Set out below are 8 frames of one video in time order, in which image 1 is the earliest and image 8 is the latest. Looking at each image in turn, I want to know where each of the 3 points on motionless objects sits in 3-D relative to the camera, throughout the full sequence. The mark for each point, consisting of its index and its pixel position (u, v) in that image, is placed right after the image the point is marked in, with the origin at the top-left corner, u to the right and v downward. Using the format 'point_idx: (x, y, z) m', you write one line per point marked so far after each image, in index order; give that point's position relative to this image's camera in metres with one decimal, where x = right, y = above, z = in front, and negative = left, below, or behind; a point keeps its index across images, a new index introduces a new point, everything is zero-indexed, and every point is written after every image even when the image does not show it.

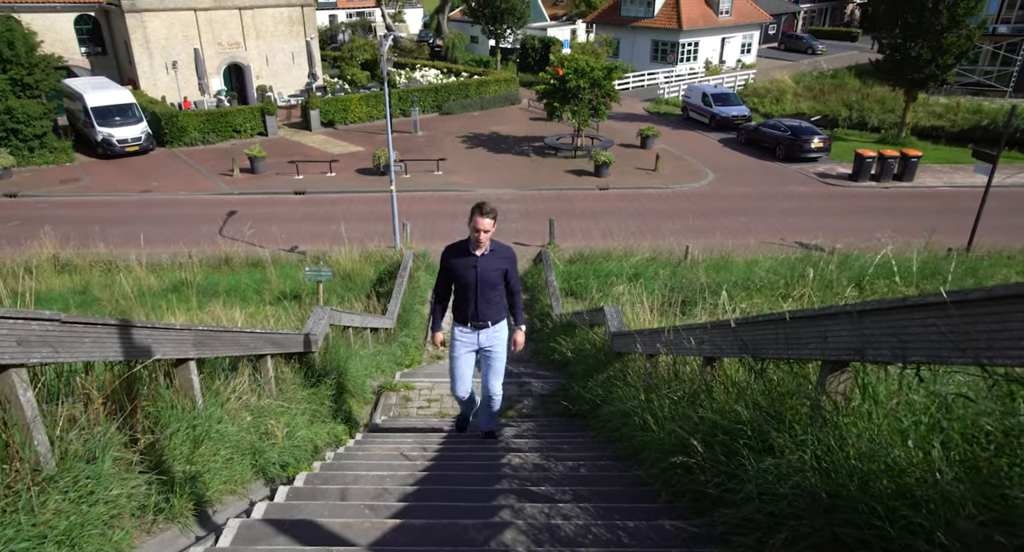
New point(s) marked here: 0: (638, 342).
0: (+0.7, -0.4, +3.7) m
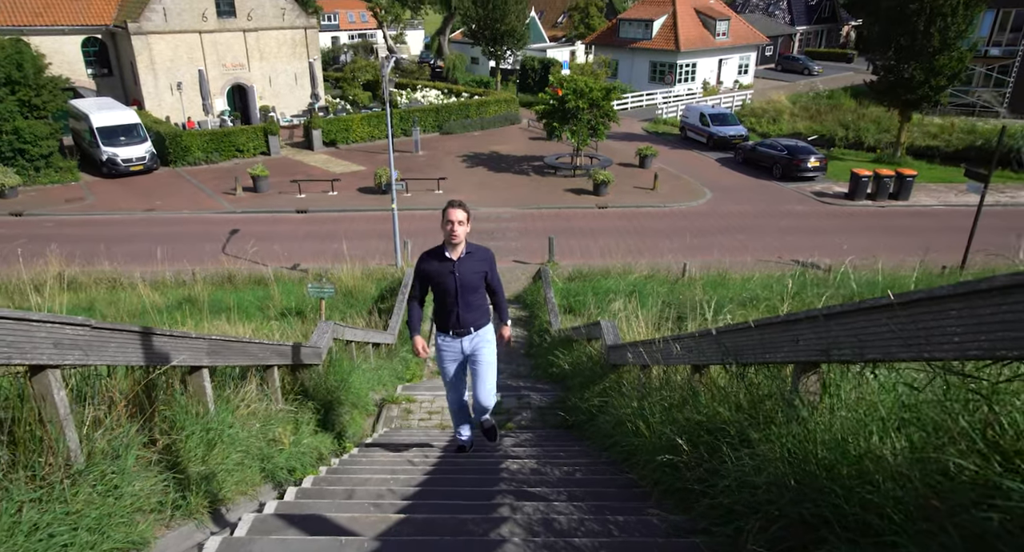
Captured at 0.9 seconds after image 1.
0: (+0.7, -0.5, +3.8) m
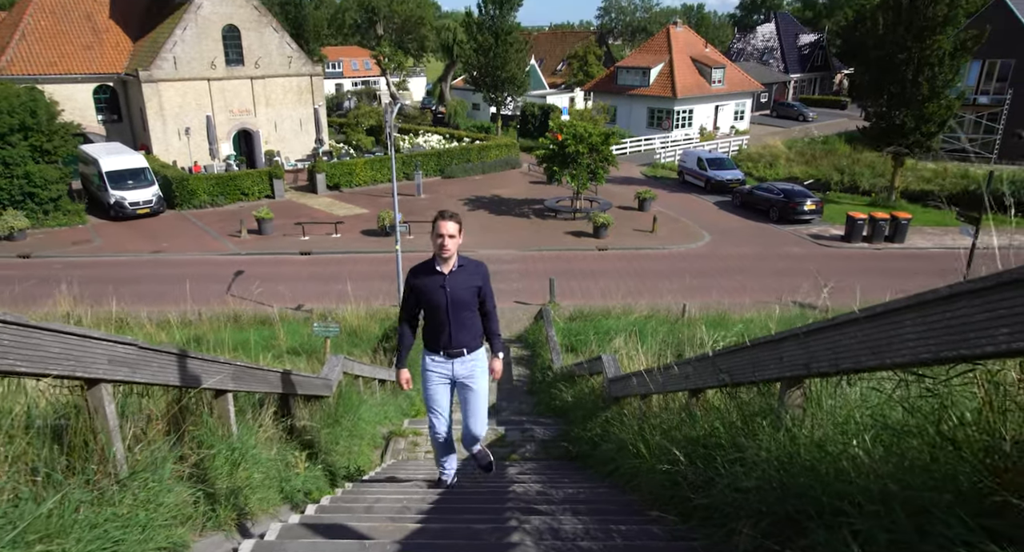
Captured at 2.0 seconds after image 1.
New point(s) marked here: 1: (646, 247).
0: (+0.8, -0.7, +4.0) m
1: (+3.9, +0.8, +18.7) m
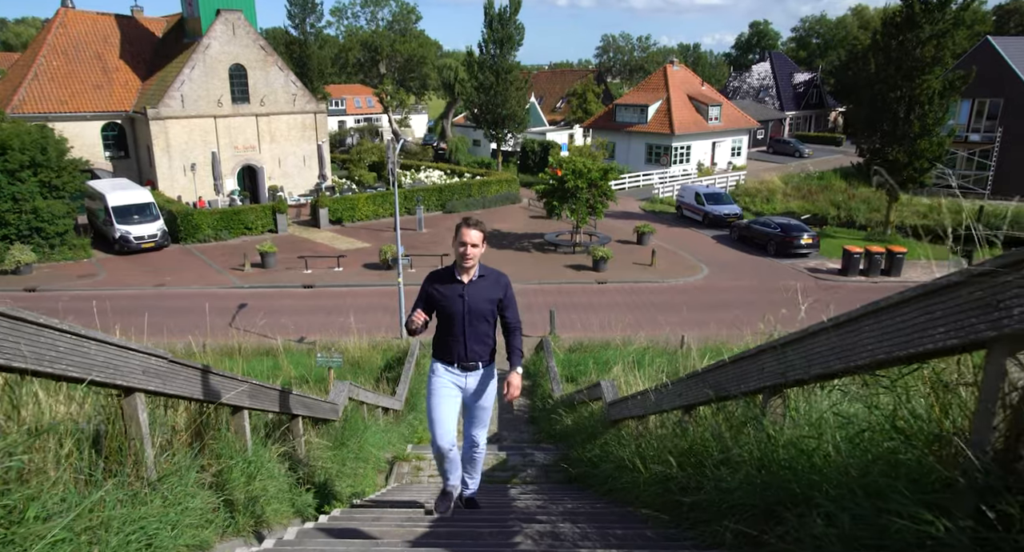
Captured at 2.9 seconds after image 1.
0: (+0.8, -0.8, +4.2) m
1: (+3.9, -0.2, +18.9) m
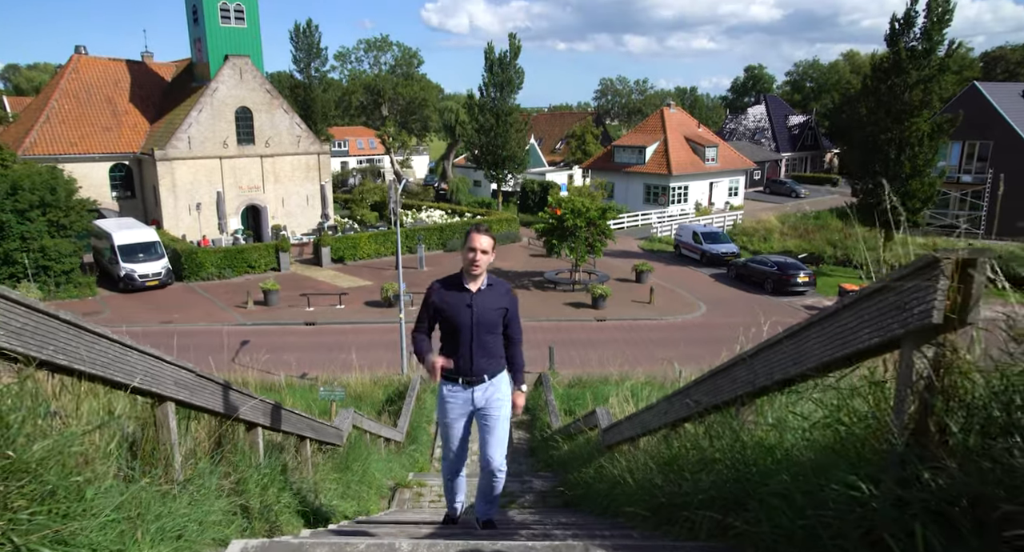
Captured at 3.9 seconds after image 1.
0: (+0.8, -1.1, +4.4) m
1: (+3.9, -1.3, +19.2) m
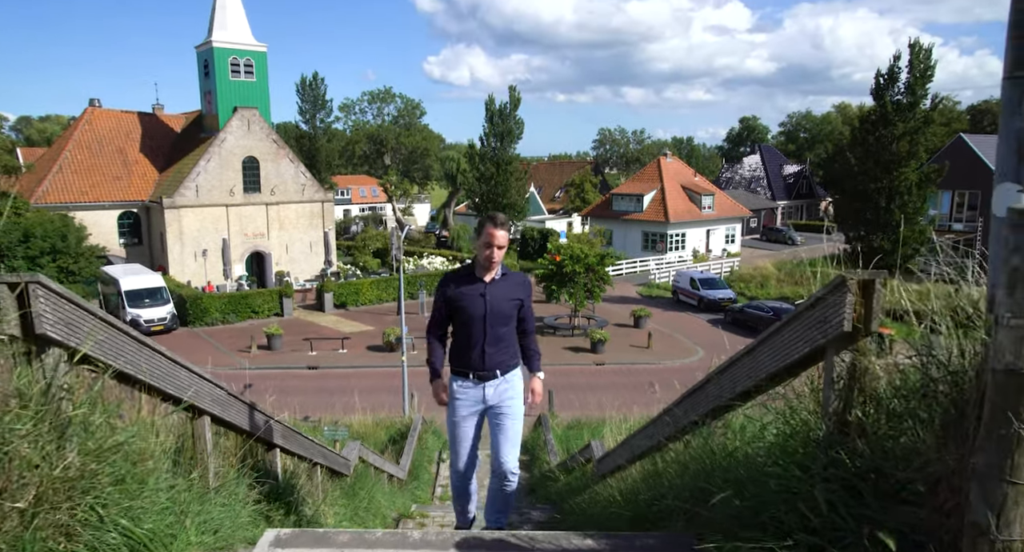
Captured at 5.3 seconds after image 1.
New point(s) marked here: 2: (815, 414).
0: (+0.8, -1.3, +4.8) m
1: (+3.9, -2.6, +19.5) m
2: (+1.1, -0.5, +2.4) m
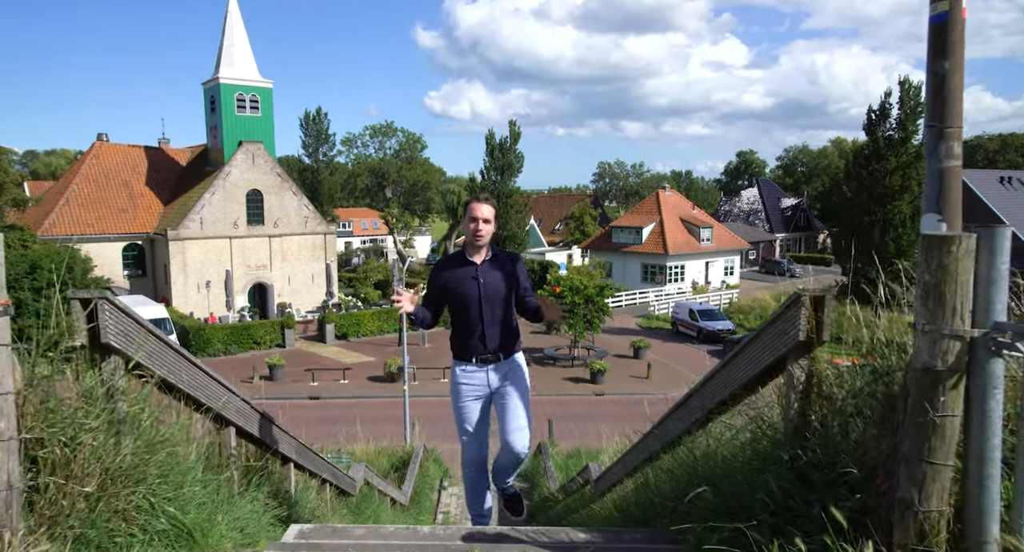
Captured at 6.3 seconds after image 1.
0: (+0.8, -1.5, +5.1) m
1: (+3.9, -3.6, +19.7) m
2: (+1.1, -0.6, +2.8) m
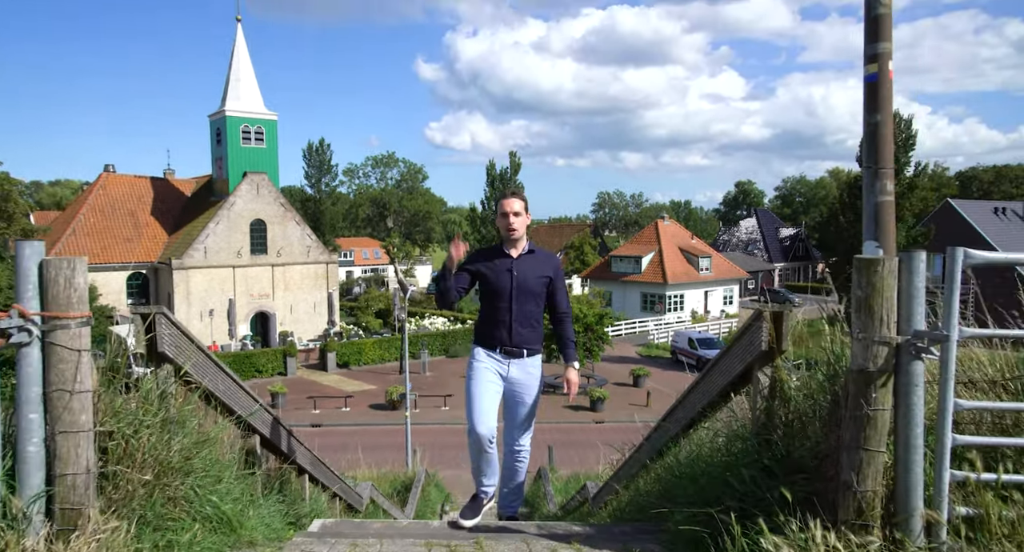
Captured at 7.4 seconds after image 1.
0: (+0.8, -1.7, +5.5) m
1: (+4.0, -4.4, +20.0) m
2: (+1.1, -0.7, +3.1) m
